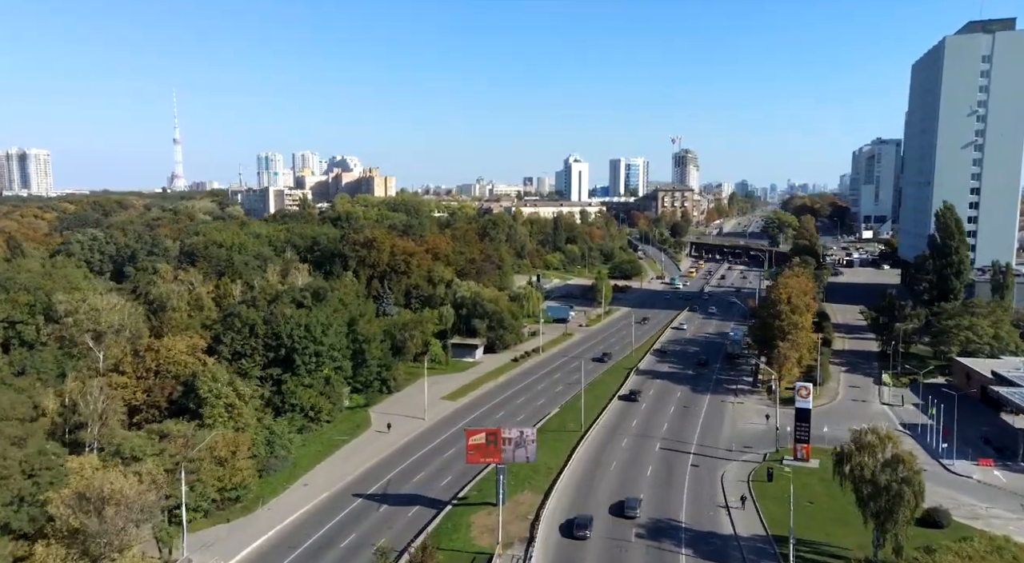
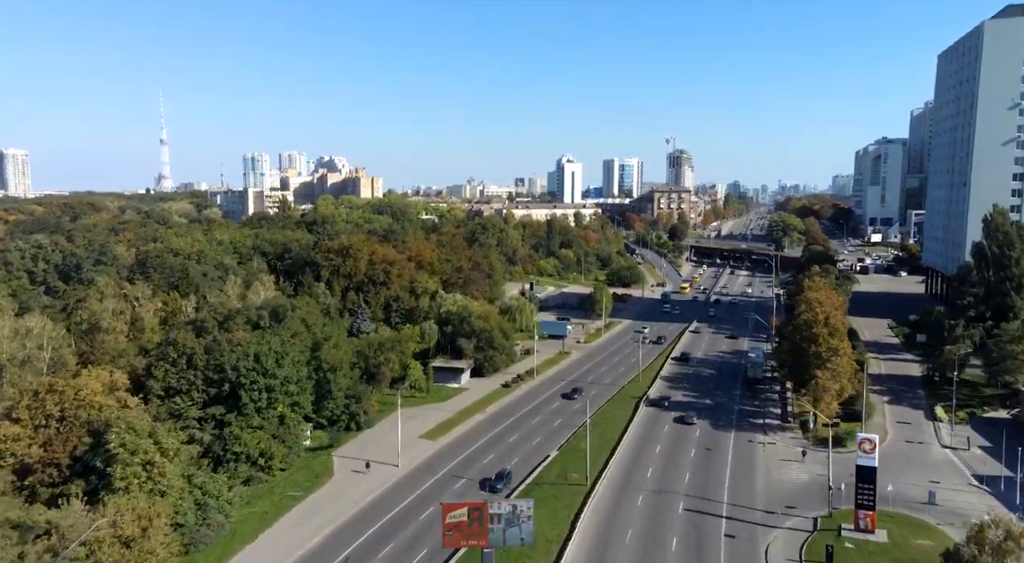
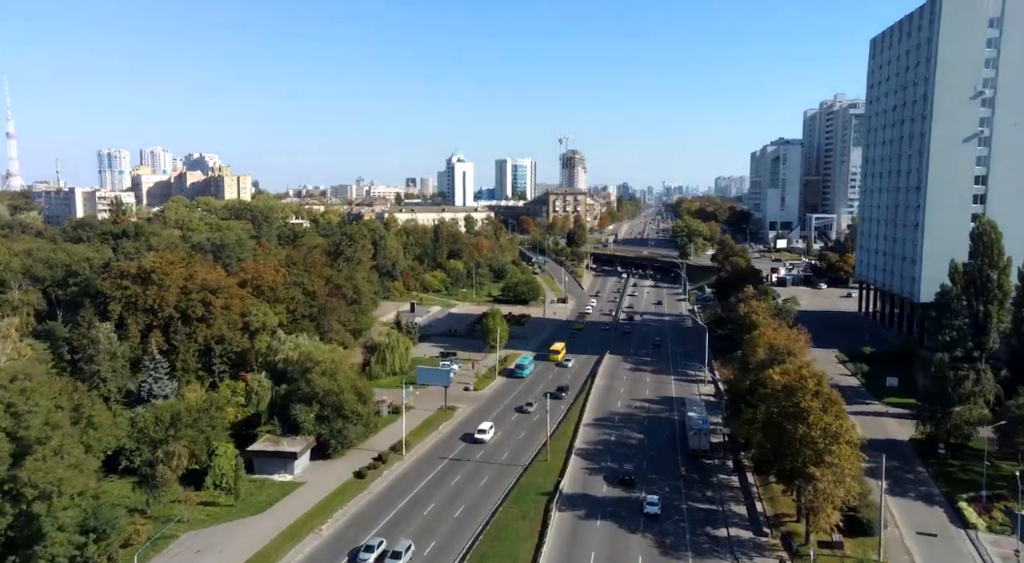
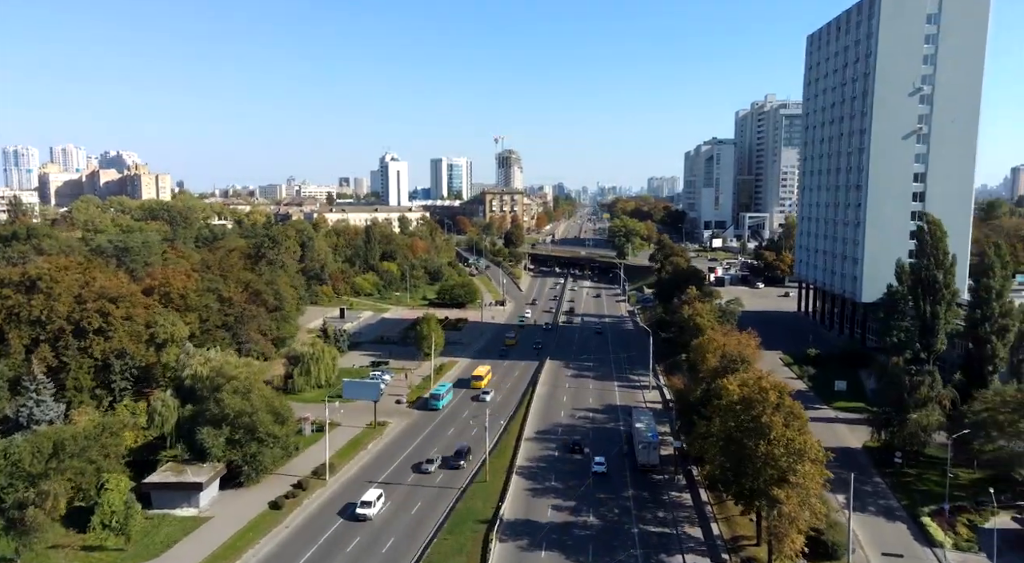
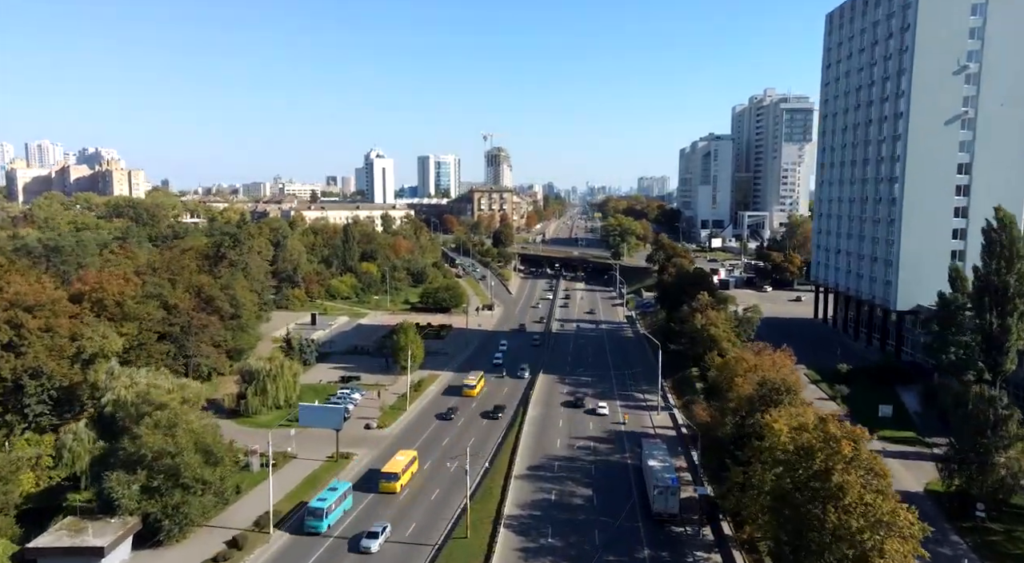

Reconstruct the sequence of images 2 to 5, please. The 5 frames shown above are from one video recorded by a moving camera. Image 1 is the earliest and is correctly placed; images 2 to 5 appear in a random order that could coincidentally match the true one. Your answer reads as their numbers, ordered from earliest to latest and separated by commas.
2, 3, 4, 5
